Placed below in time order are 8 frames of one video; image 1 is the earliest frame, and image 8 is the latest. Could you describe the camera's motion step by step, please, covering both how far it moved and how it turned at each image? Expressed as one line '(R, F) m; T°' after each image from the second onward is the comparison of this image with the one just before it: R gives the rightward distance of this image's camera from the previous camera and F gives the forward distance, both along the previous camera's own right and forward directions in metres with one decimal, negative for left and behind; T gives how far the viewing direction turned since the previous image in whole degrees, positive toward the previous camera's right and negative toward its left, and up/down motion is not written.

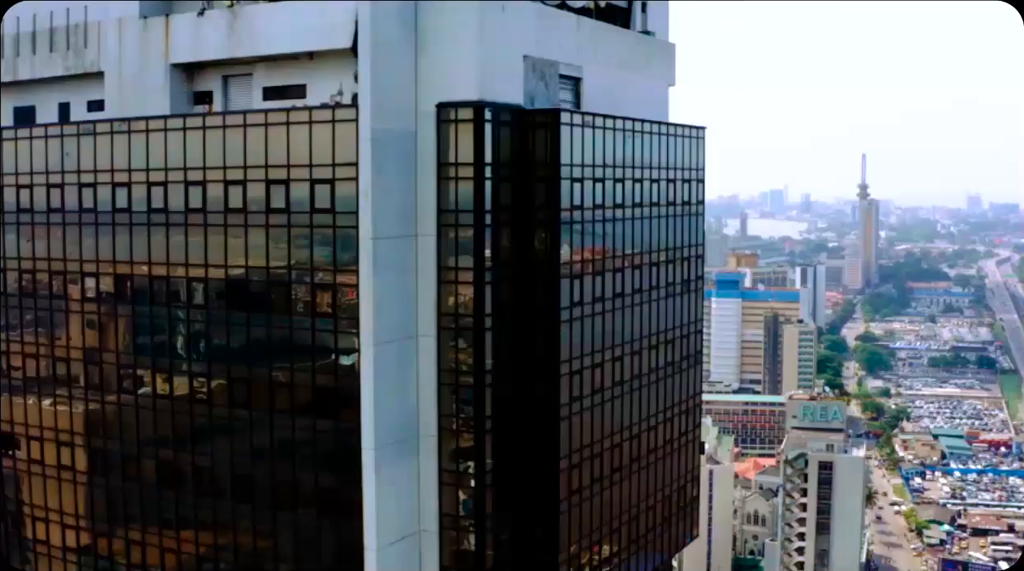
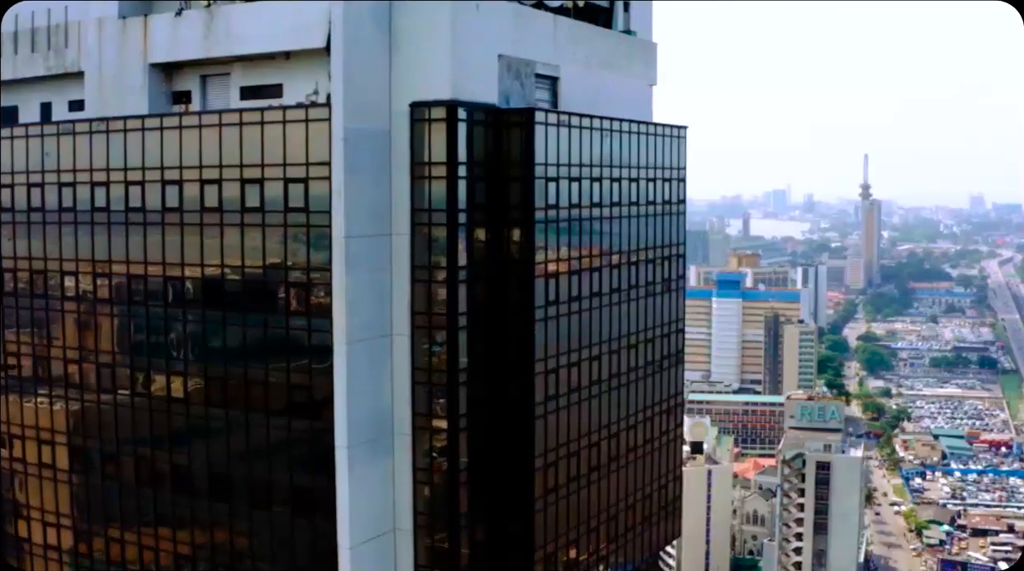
(+0.4, 0.0) m; 0°
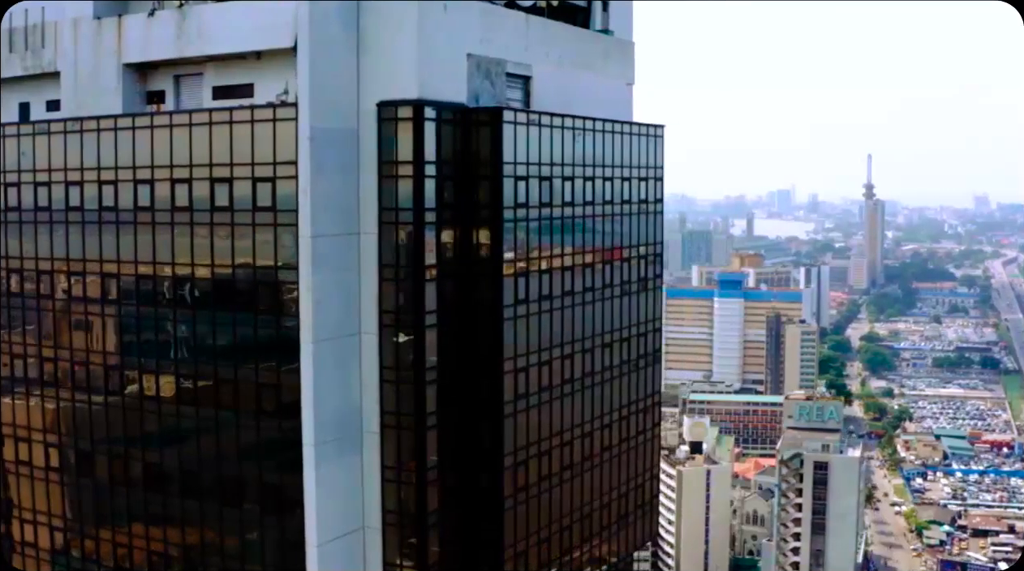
(+0.5, 0.0) m; 0°
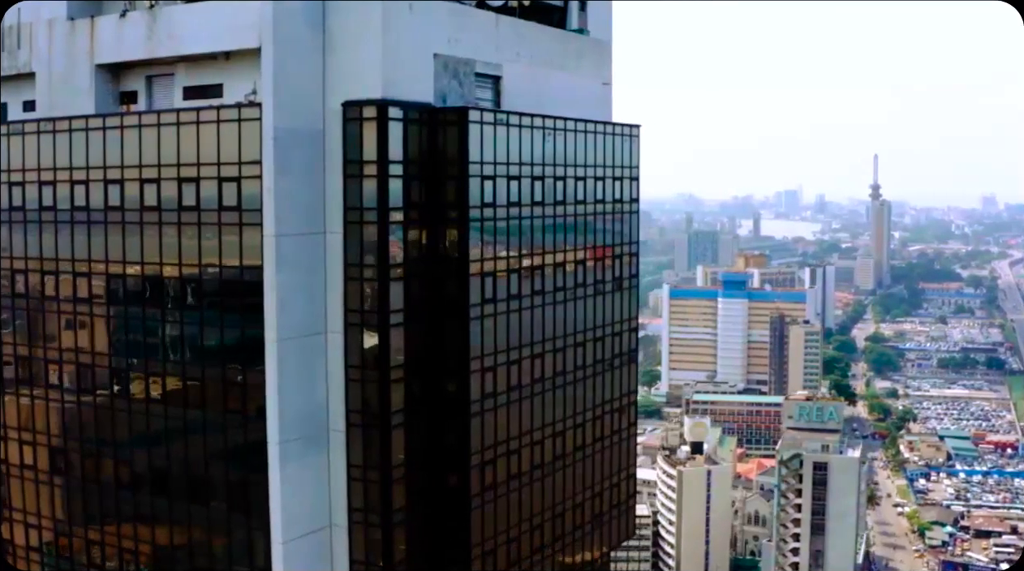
(+0.6, 0.0) m; 0°
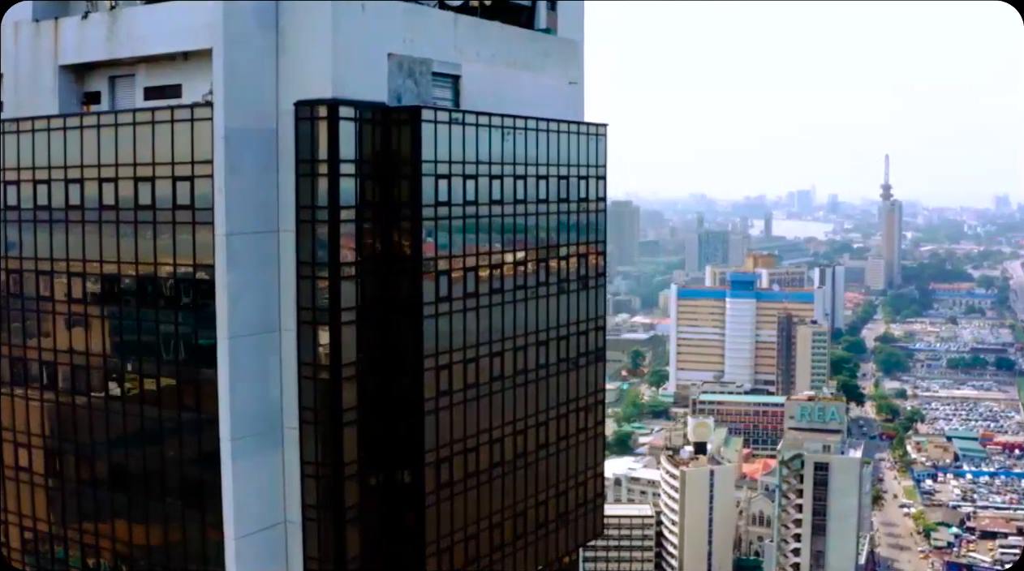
(+0.8, -0.1) m; -1°
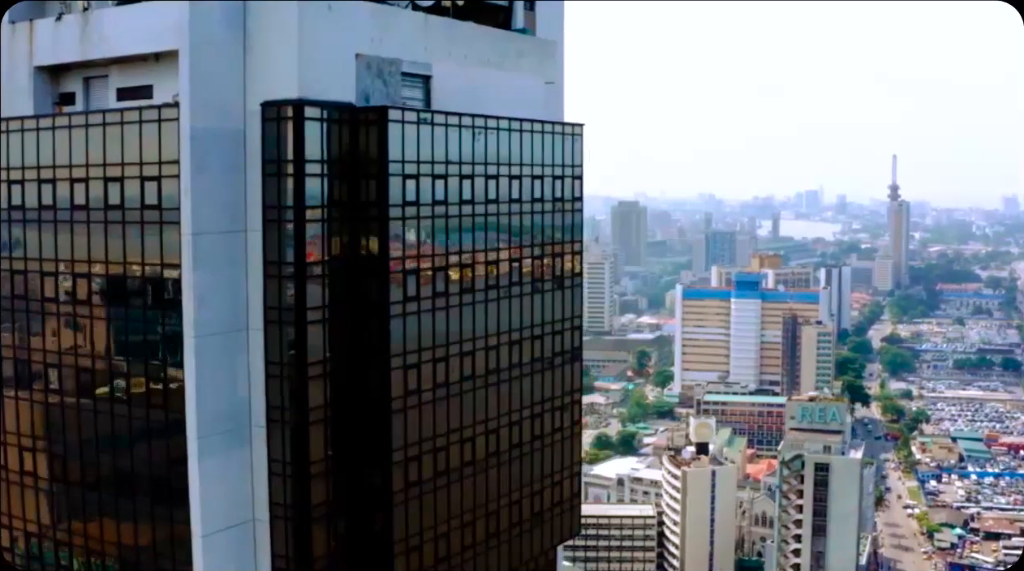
(+0.6, -0.1) m; 0°
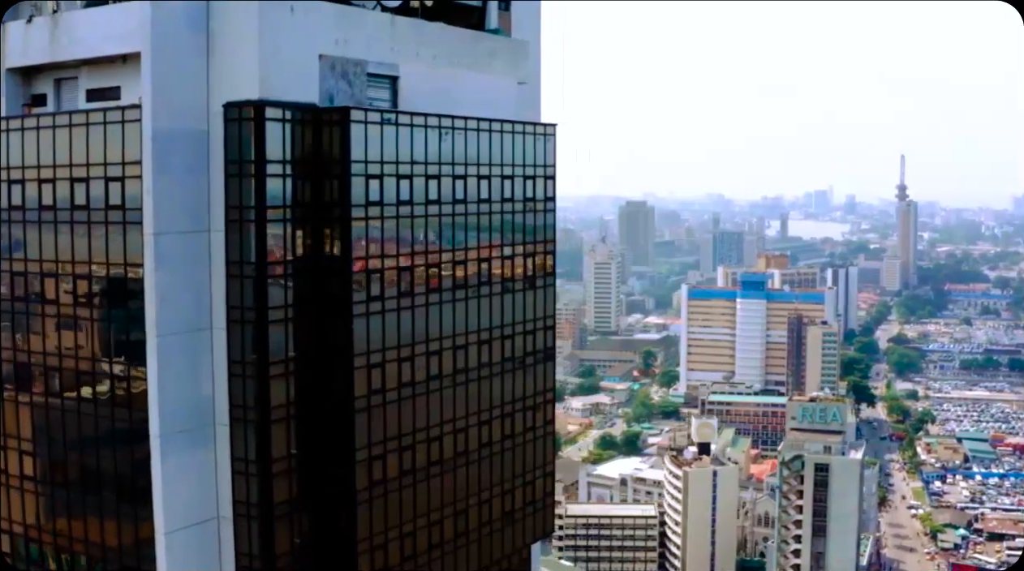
(+0.7, -0.1) m; 0°
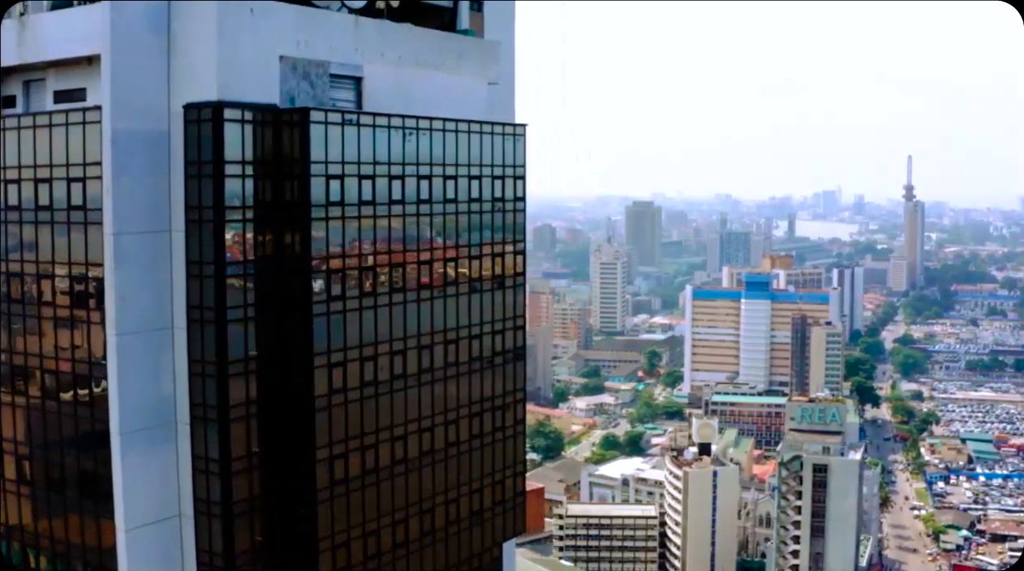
(+0.7, -0.1) m; 0°
